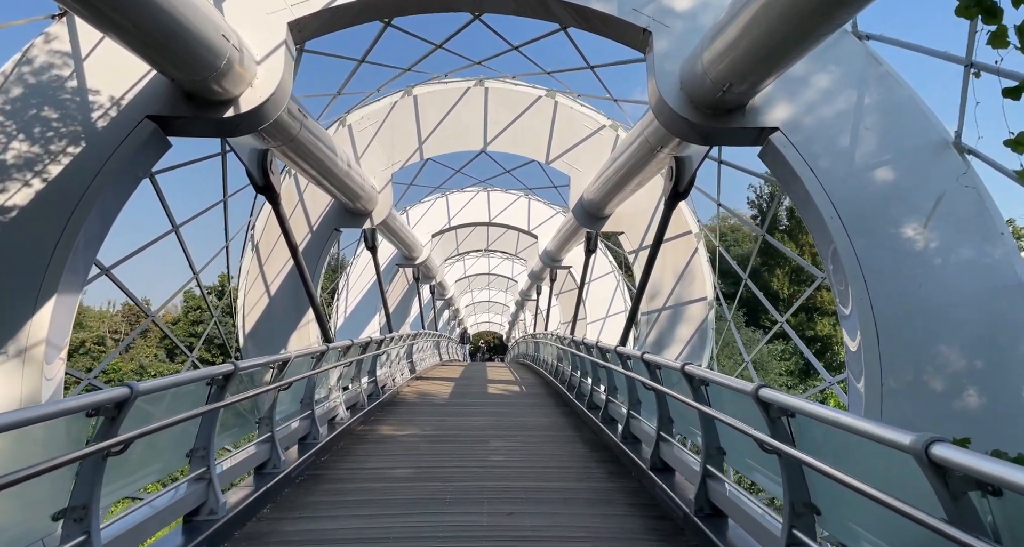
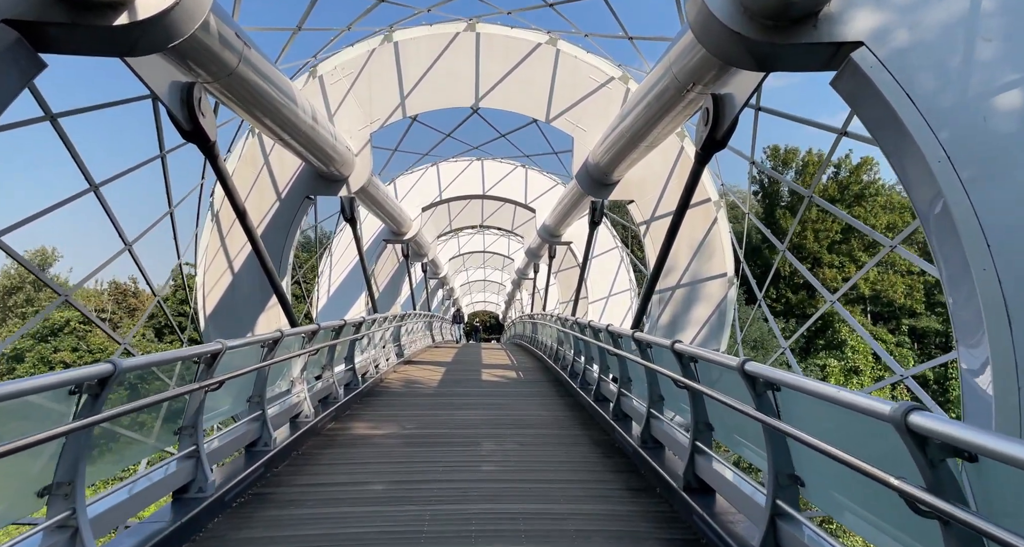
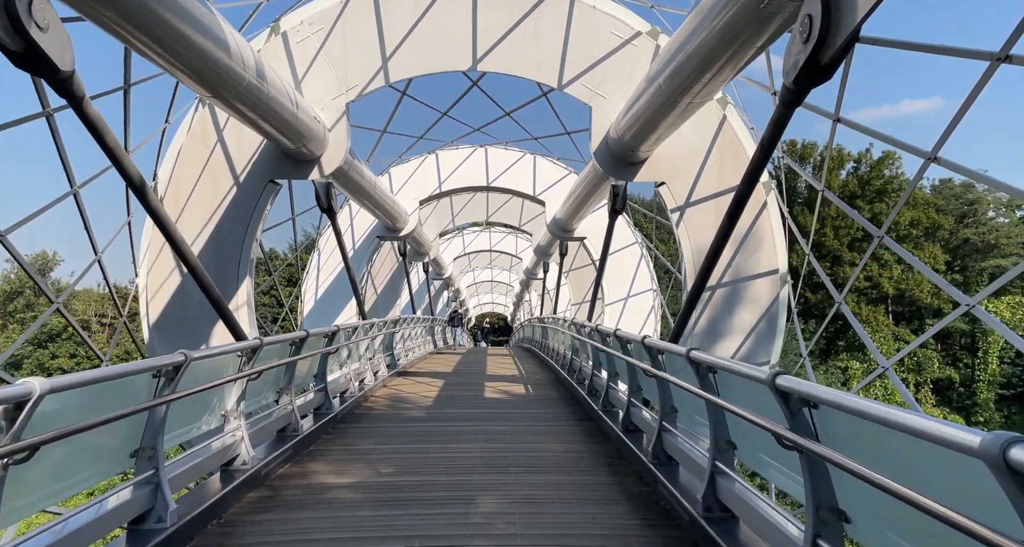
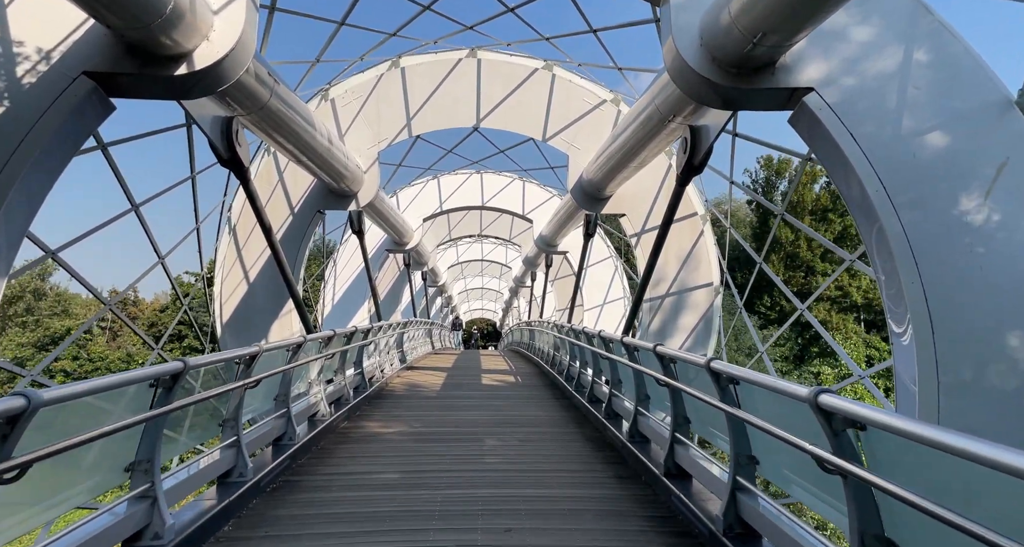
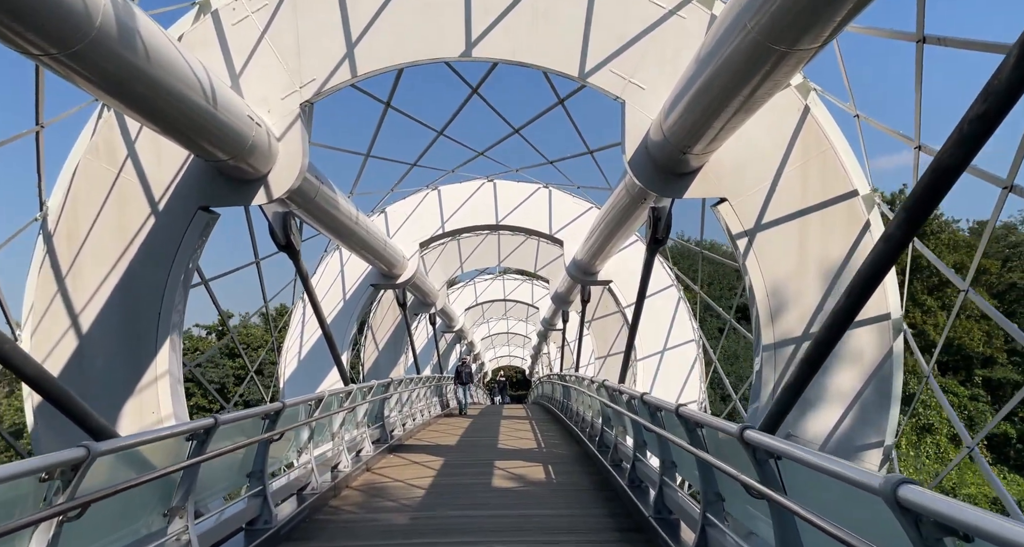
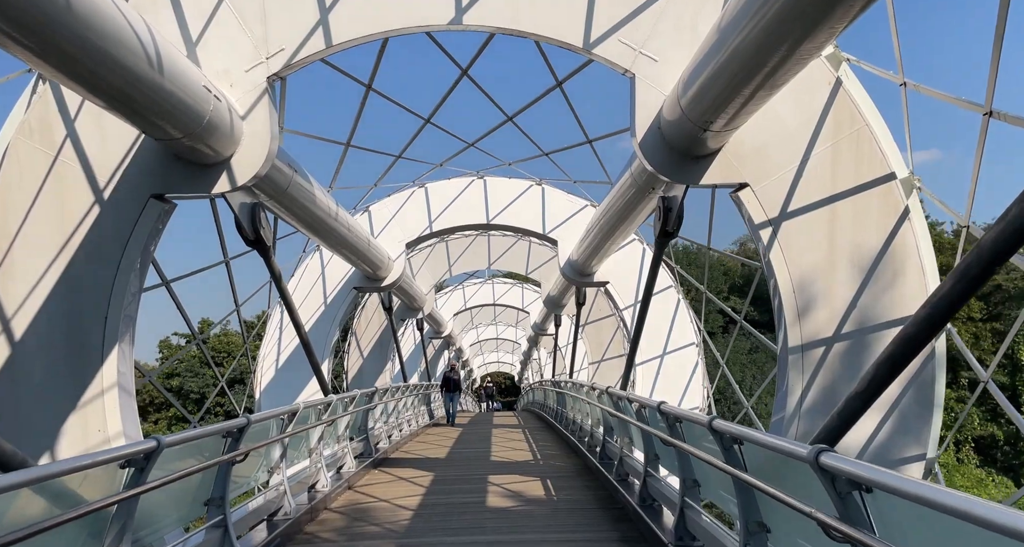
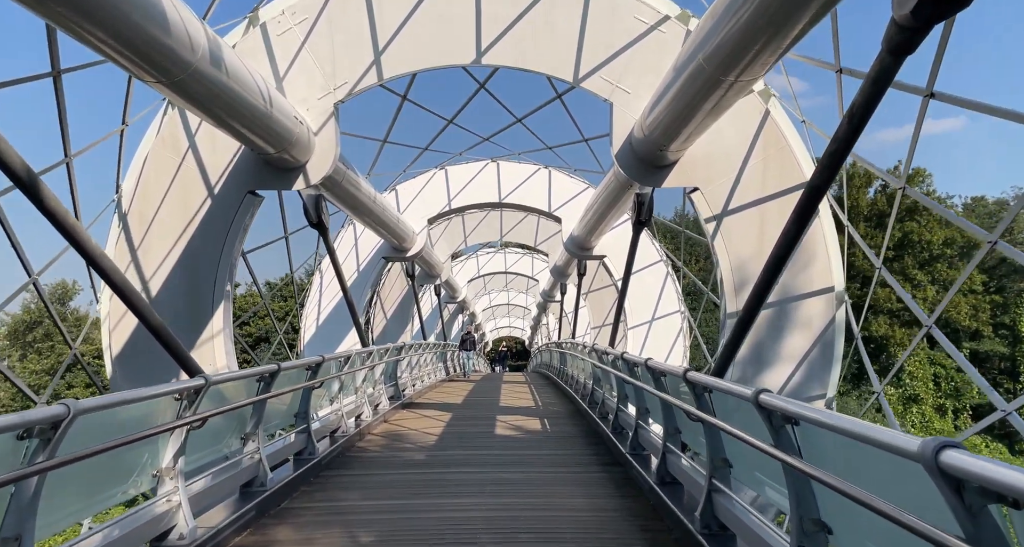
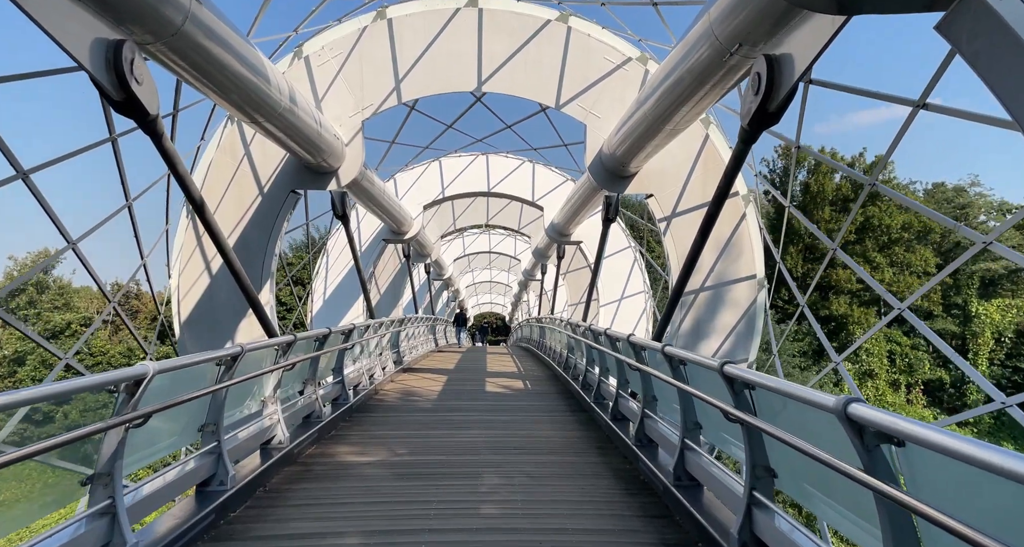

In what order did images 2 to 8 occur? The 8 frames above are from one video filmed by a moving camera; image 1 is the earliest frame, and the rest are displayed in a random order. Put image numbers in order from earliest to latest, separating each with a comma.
4, 2, 8, 3, 7, 5, 6
